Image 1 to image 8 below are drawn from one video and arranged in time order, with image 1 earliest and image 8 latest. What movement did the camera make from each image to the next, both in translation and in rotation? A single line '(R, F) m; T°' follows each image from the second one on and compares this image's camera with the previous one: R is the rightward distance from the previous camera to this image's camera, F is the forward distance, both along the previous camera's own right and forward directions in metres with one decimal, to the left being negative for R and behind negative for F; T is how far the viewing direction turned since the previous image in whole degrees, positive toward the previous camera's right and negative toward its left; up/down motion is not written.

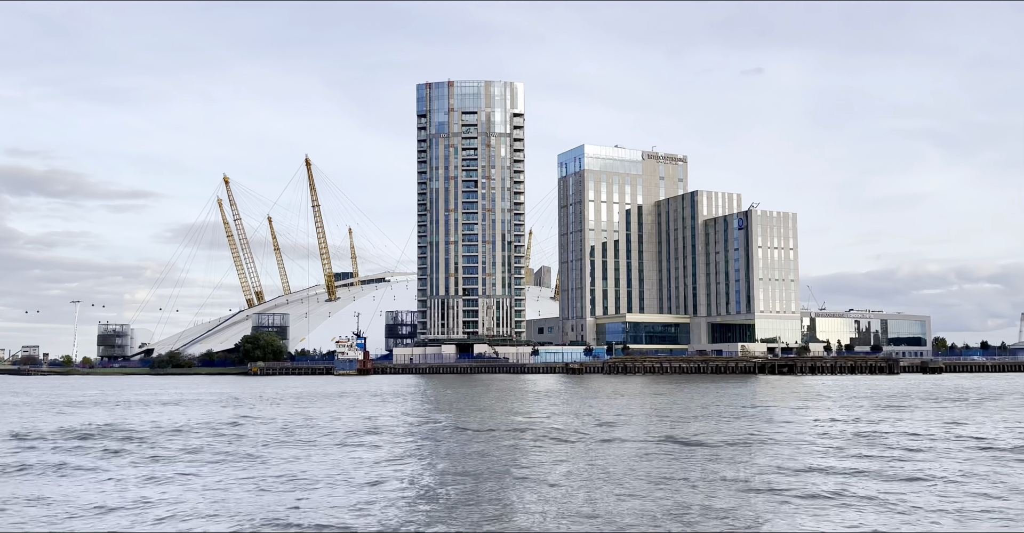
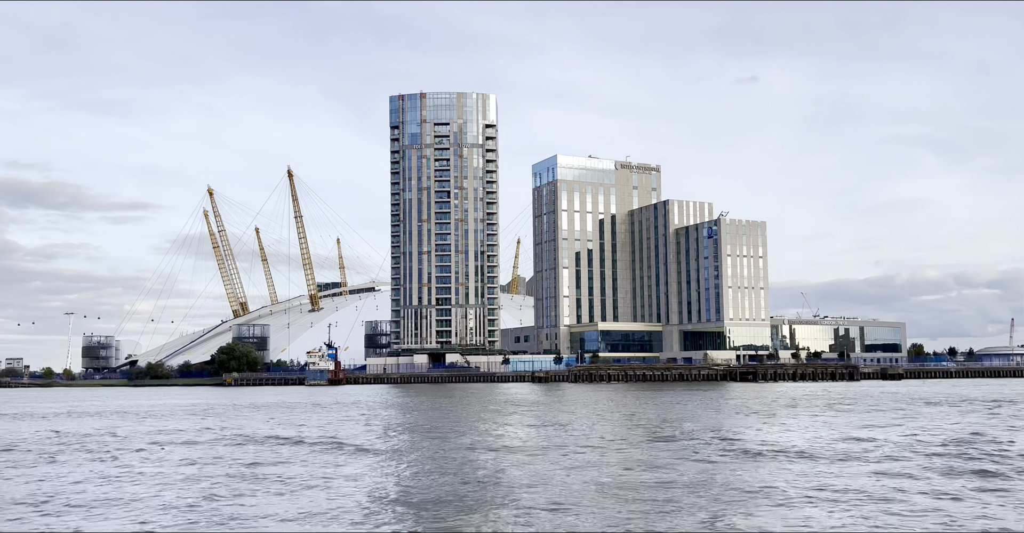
(+4.5, -1.0) m; 0°
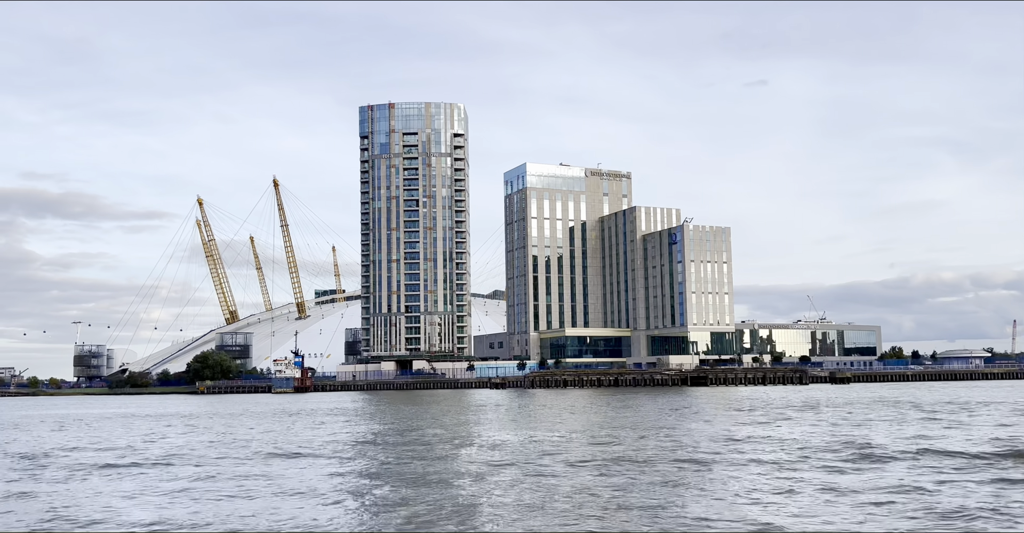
(+7.9, -1.6) m; -1°
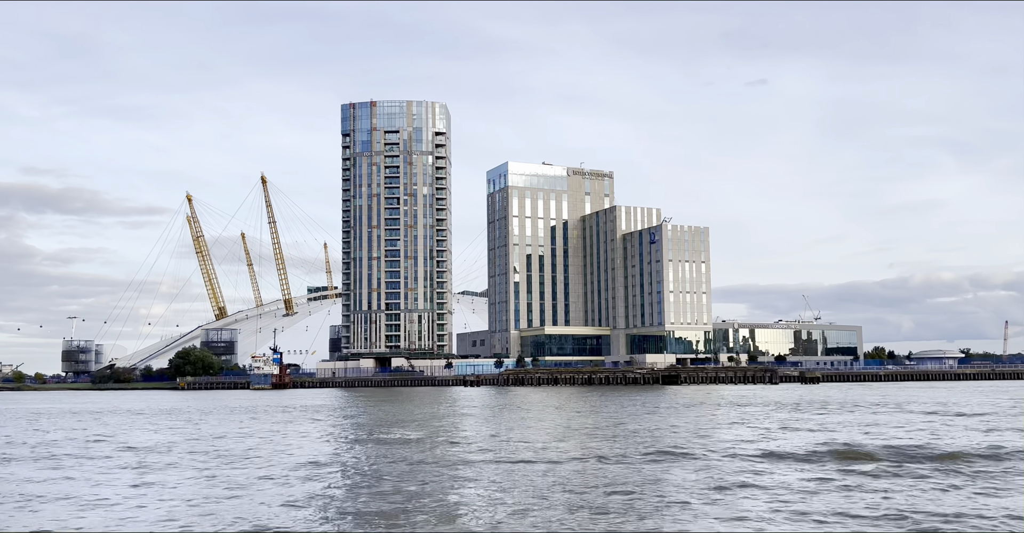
(+3.4, -0.6) m; 0°
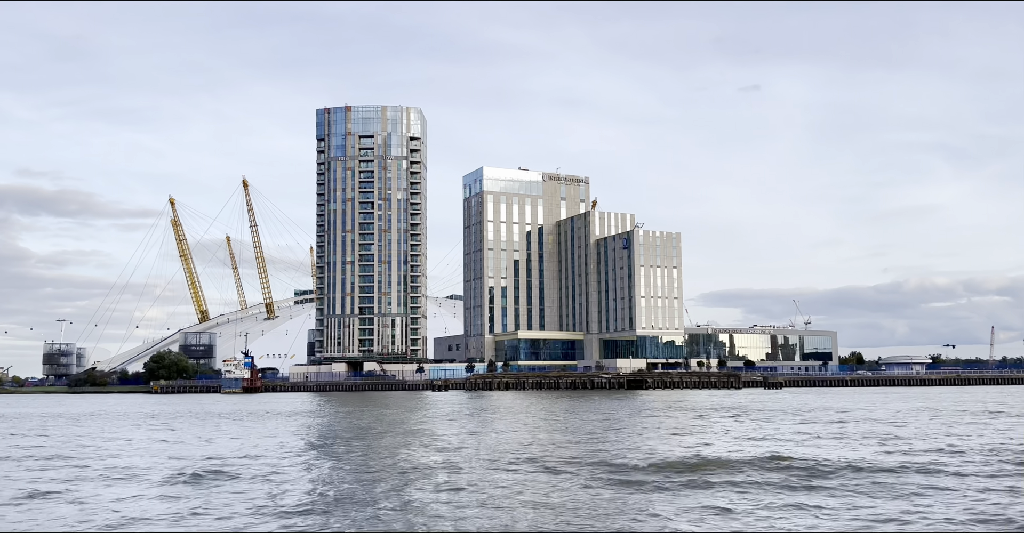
(+3.8, -0.5) m; 0°
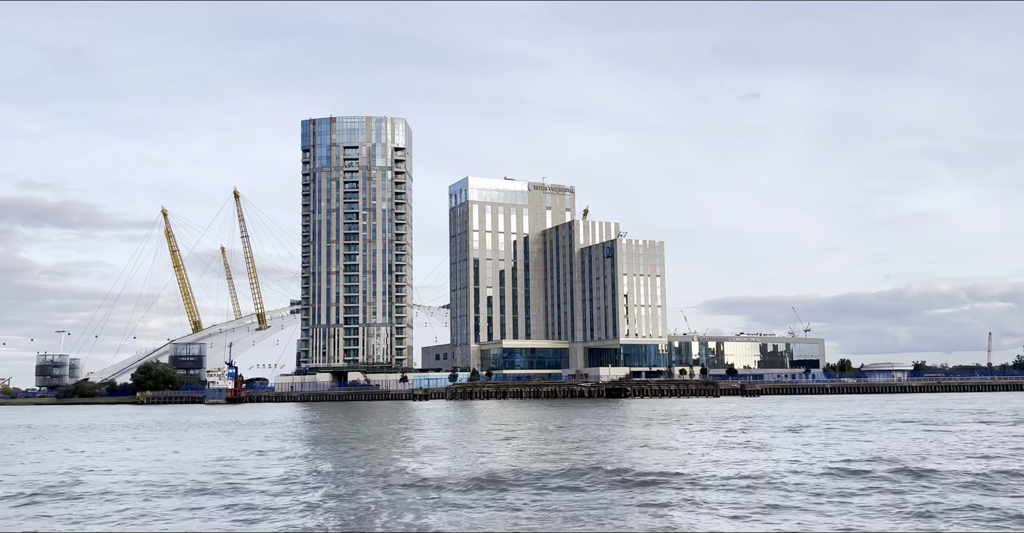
(+3.1, -0.5) m; 0°
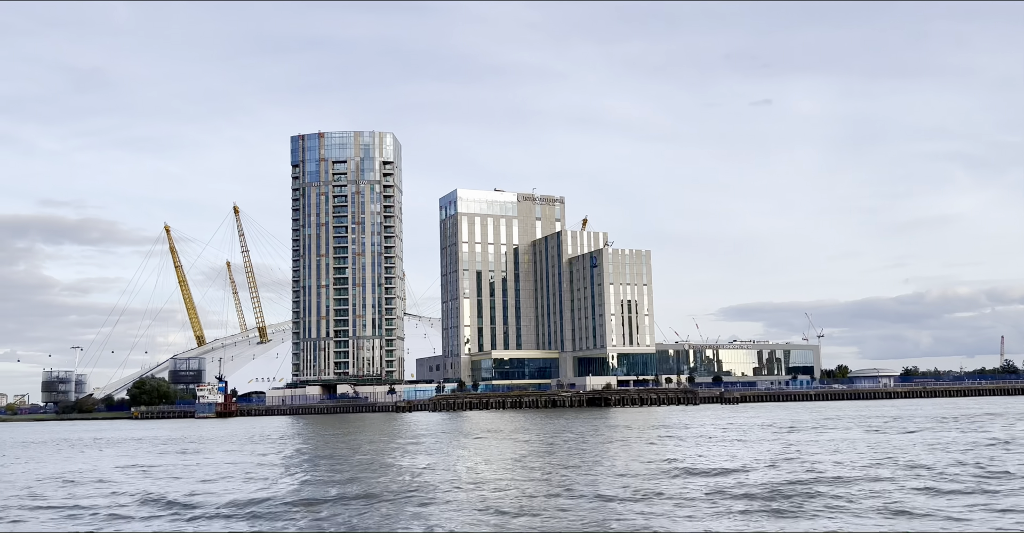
(+4.9, -0.7) m; -1°
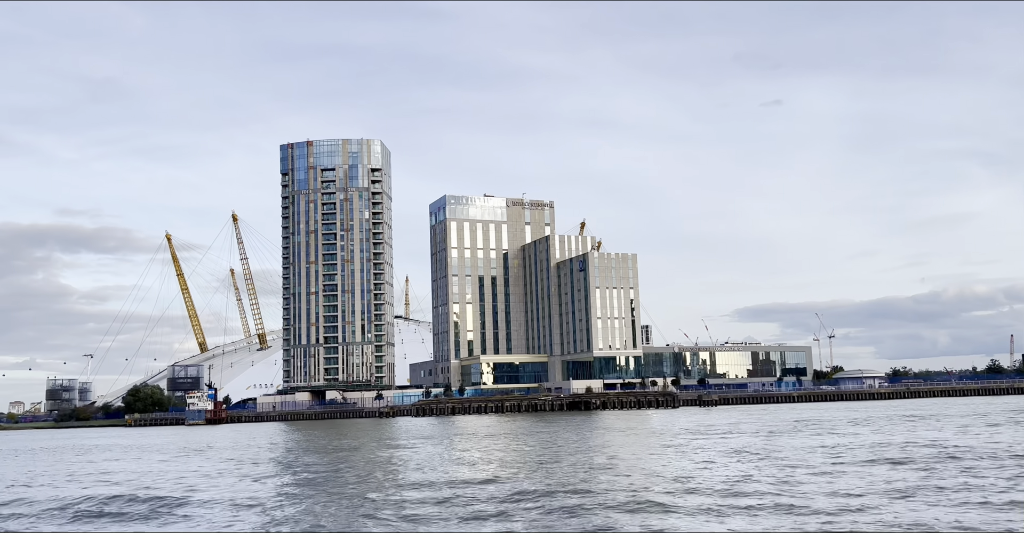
(+4.6, -0.7) m; -1°
